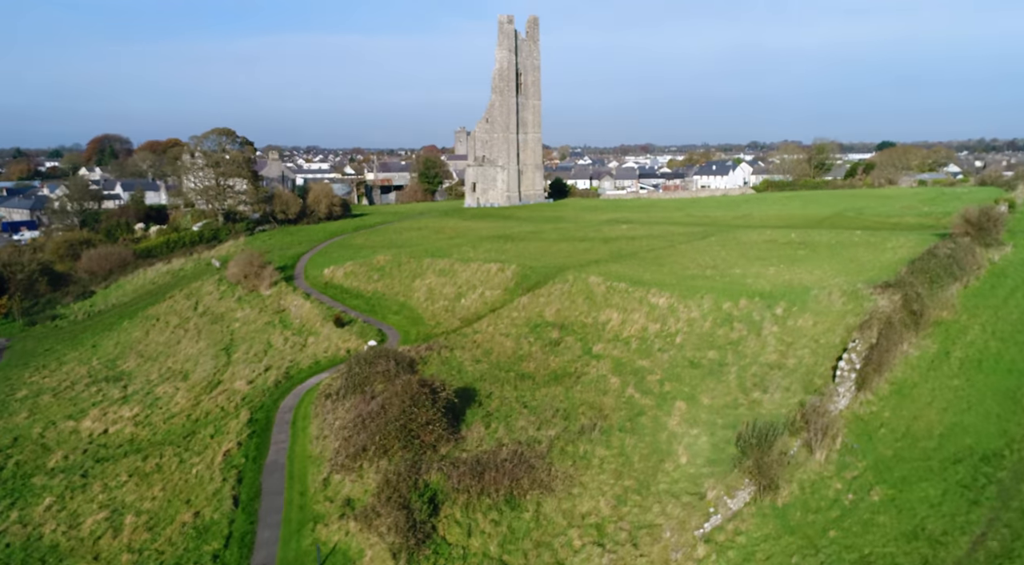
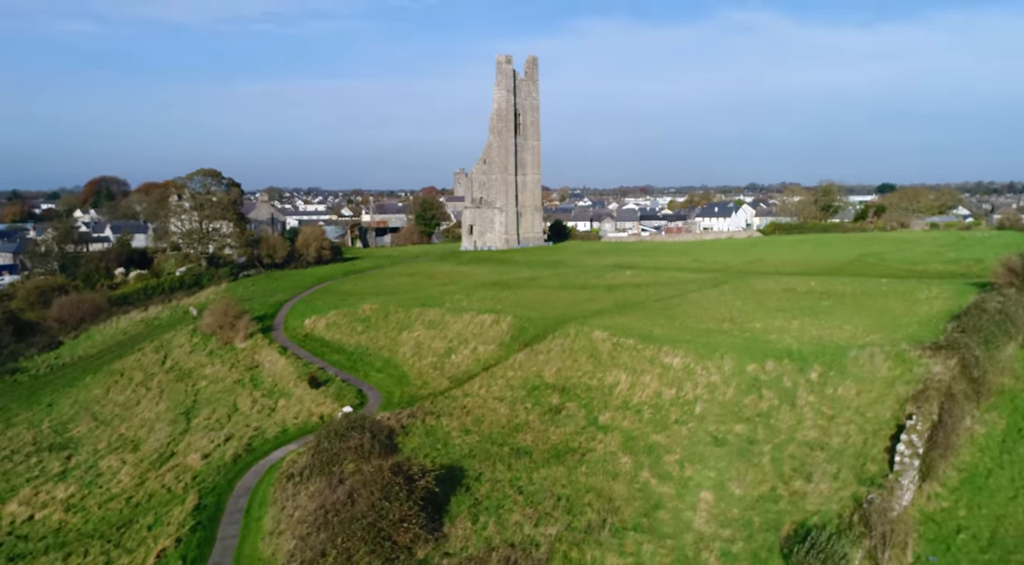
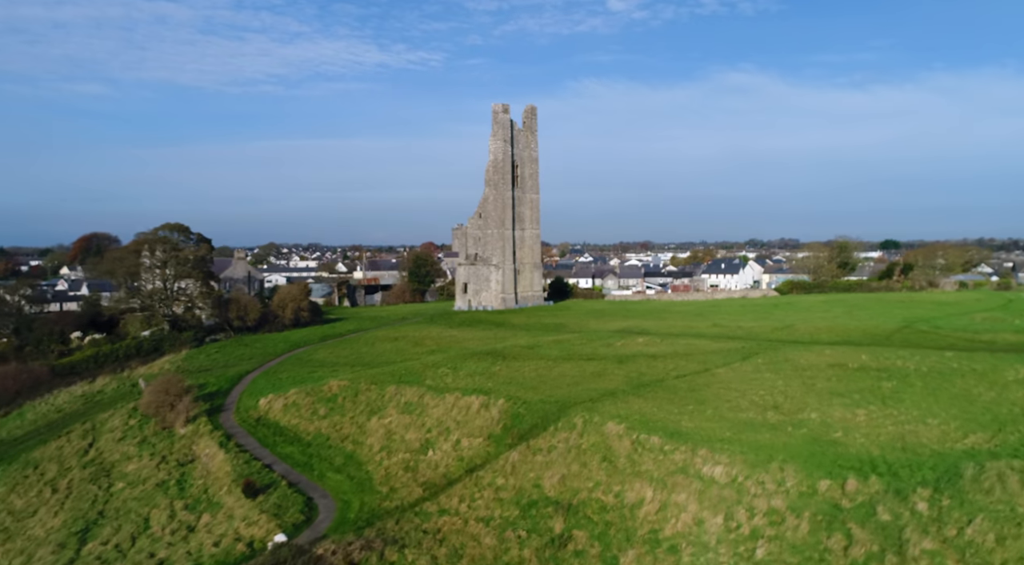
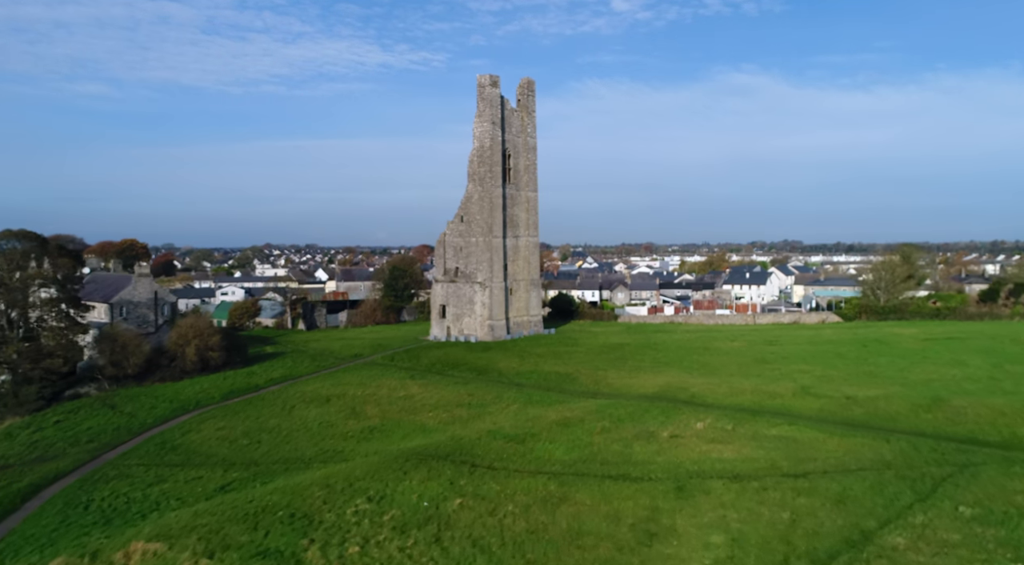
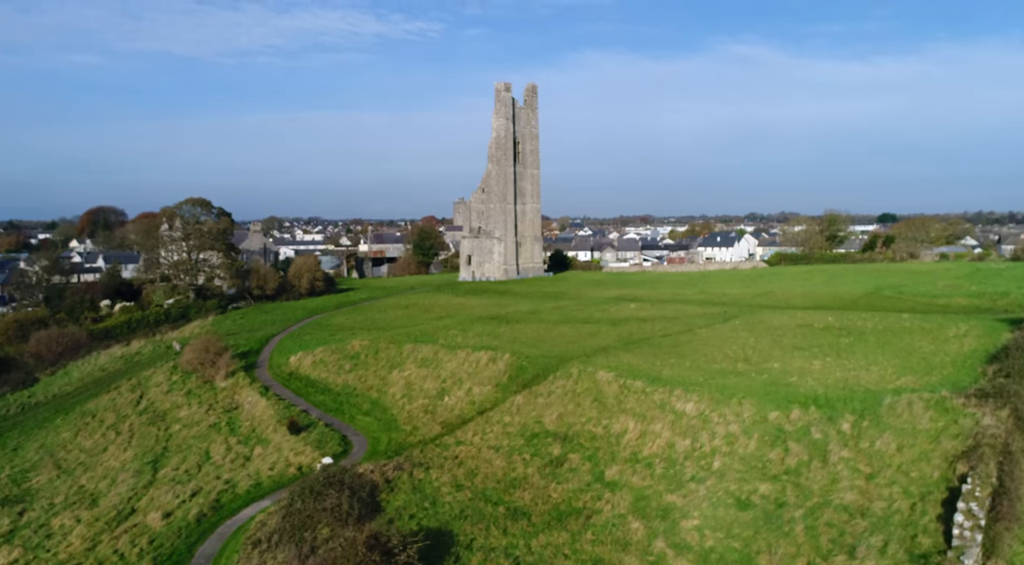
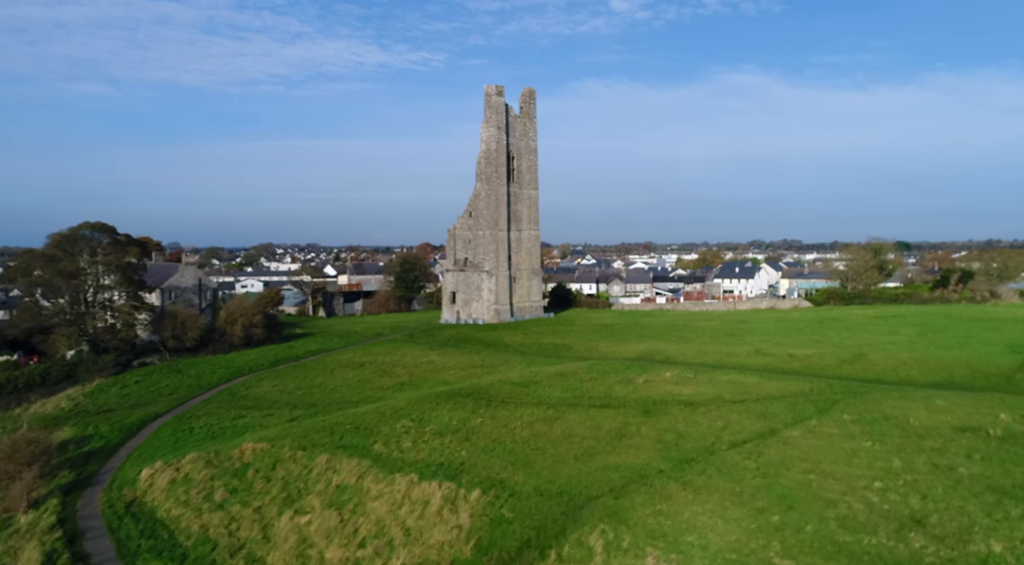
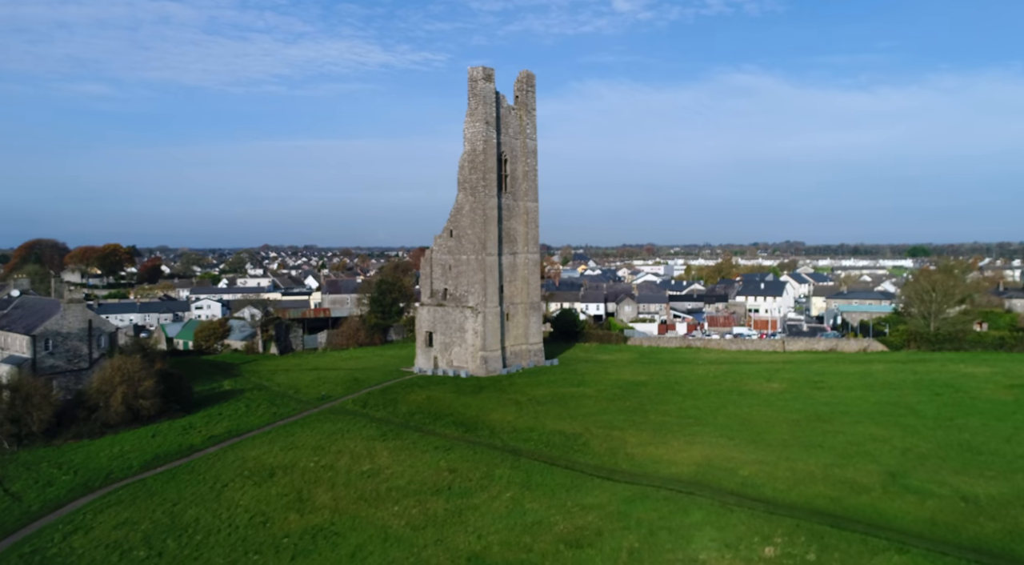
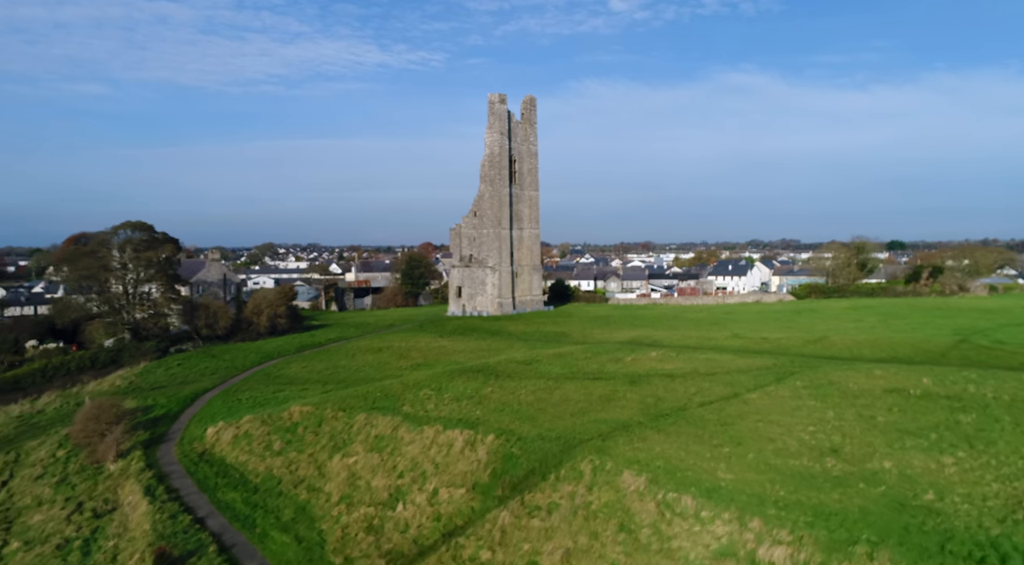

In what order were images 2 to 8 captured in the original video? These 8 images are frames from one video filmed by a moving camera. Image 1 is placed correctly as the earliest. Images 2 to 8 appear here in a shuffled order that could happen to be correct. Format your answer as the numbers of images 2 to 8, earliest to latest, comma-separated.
2, 5, 3, 8, 6, 4, 7
